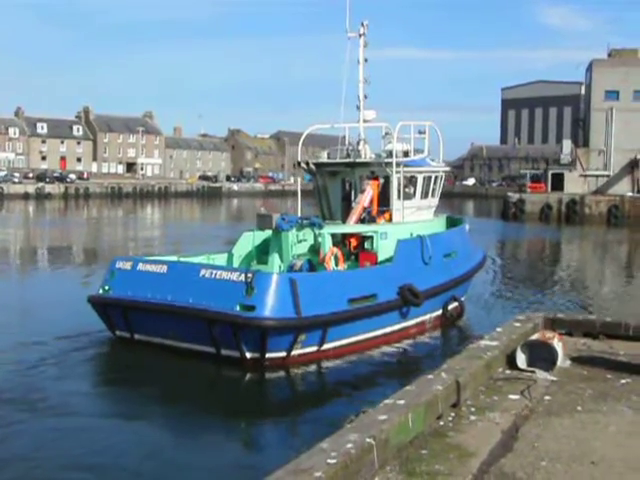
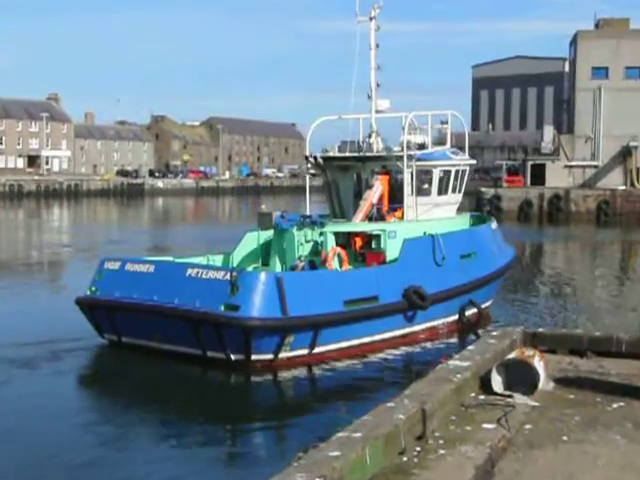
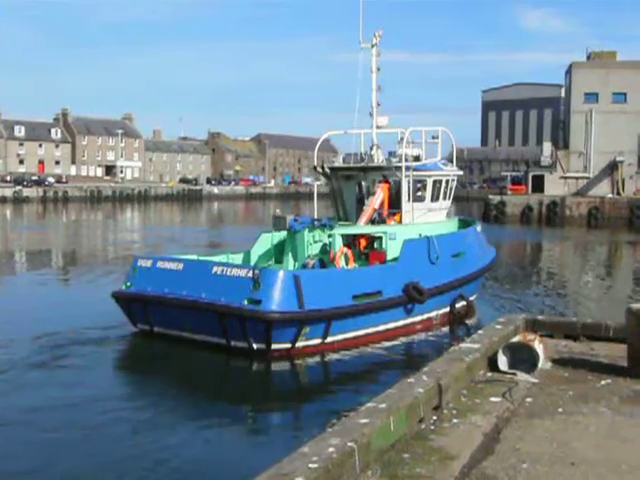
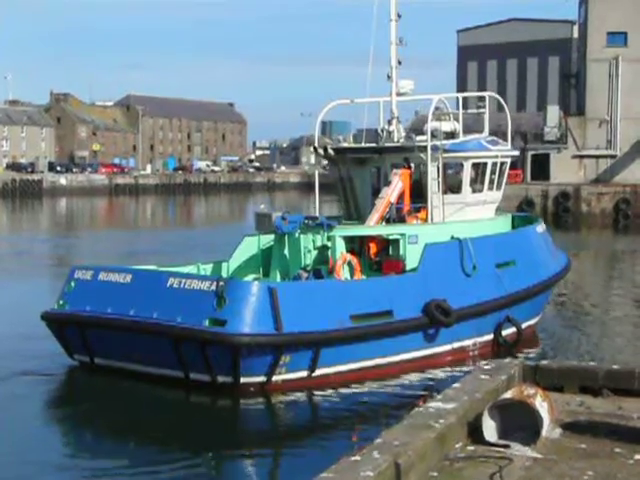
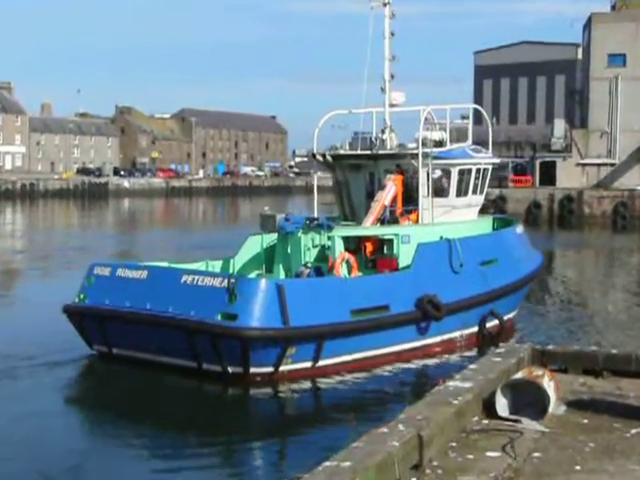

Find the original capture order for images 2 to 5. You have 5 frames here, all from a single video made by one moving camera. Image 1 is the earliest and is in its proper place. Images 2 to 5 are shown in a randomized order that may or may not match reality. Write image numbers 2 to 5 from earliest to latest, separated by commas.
3, 2, 5, 4
